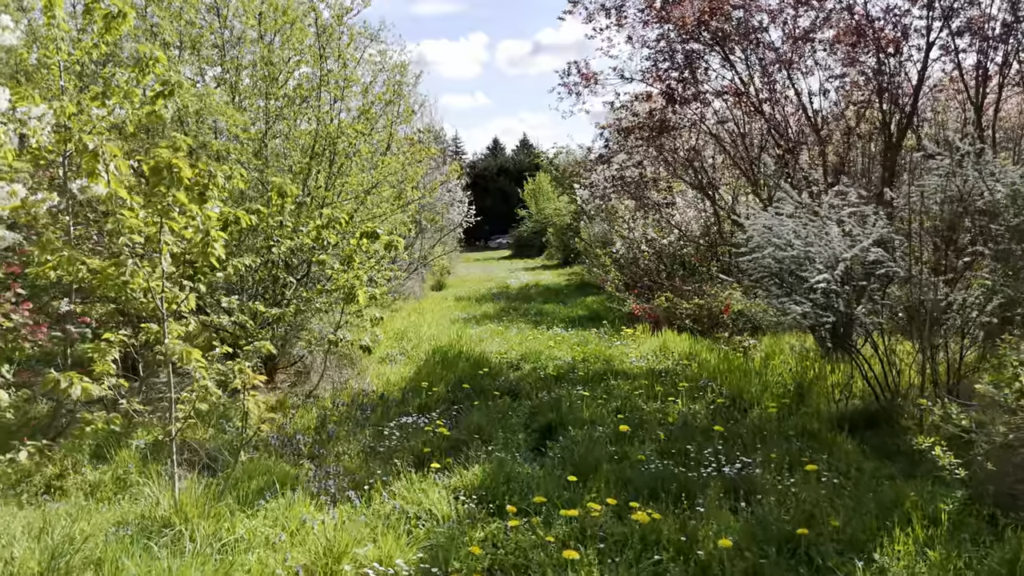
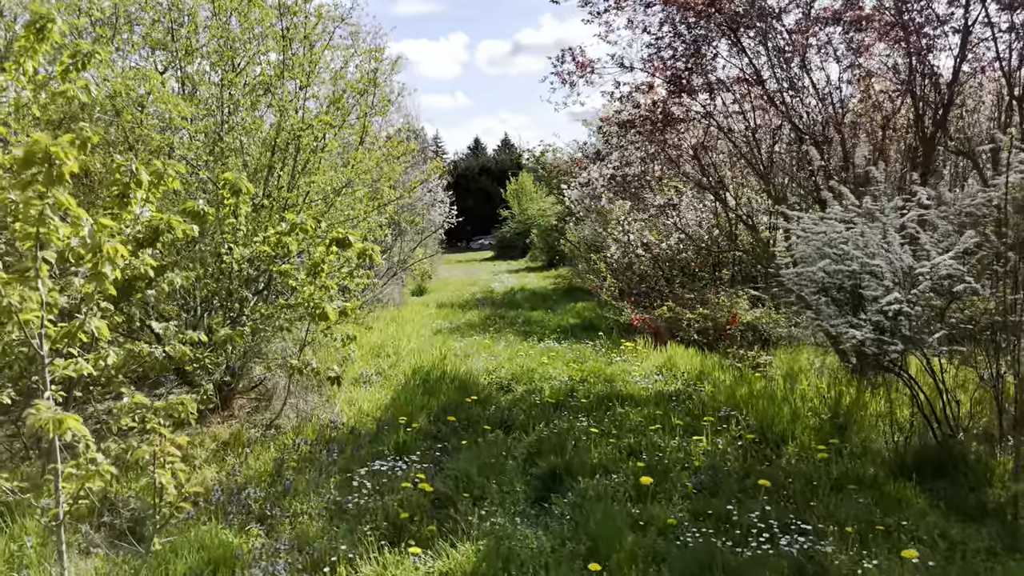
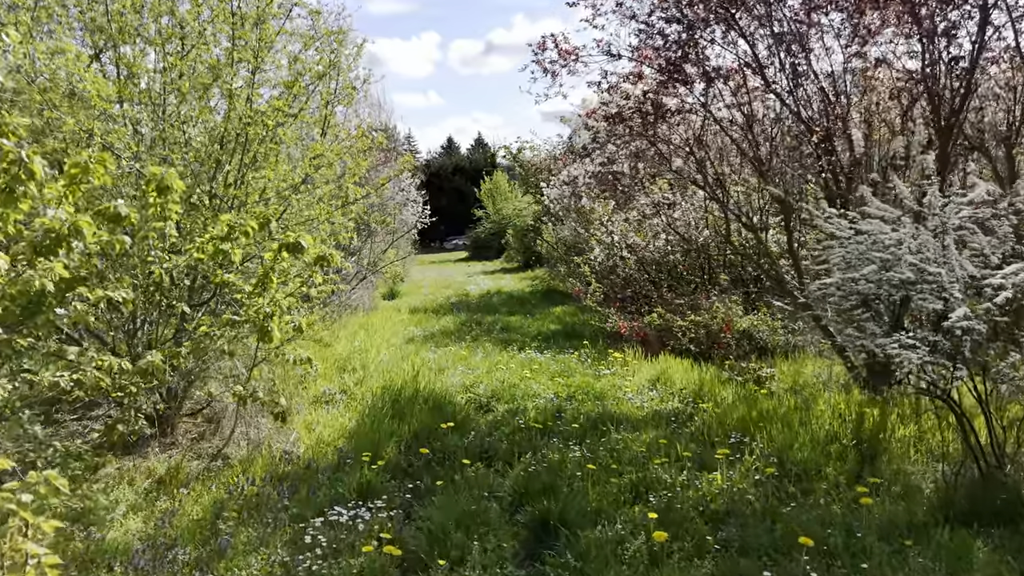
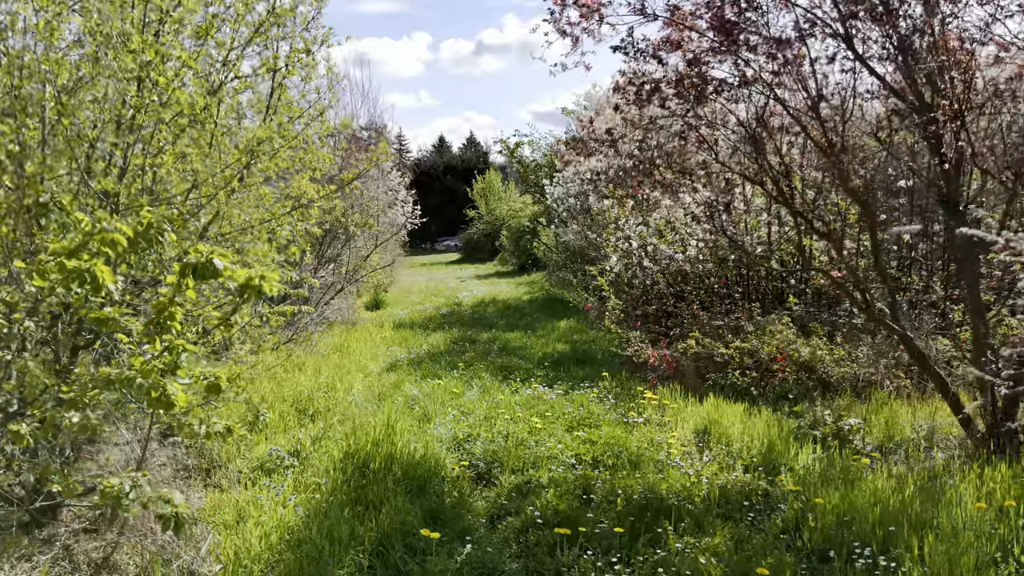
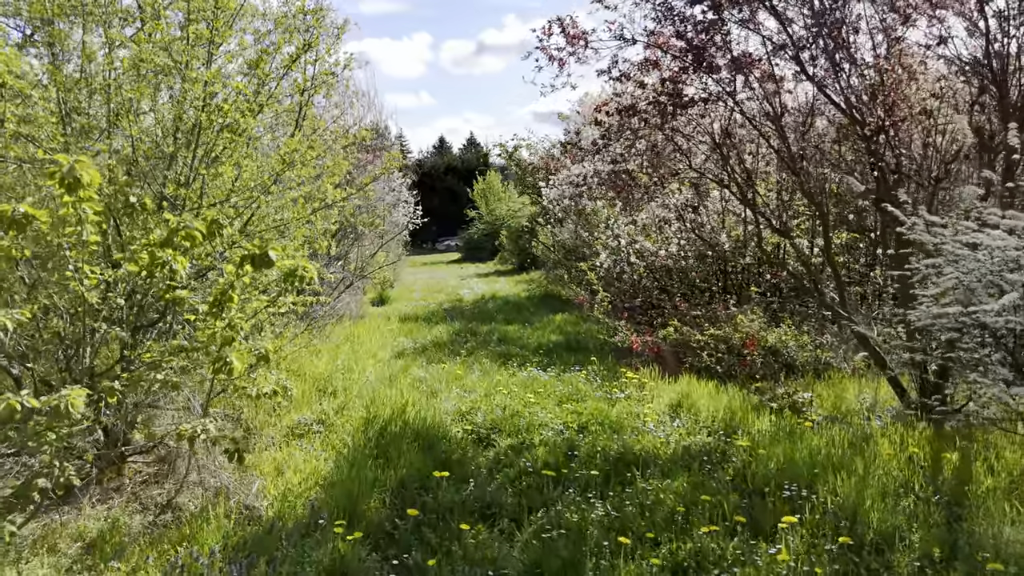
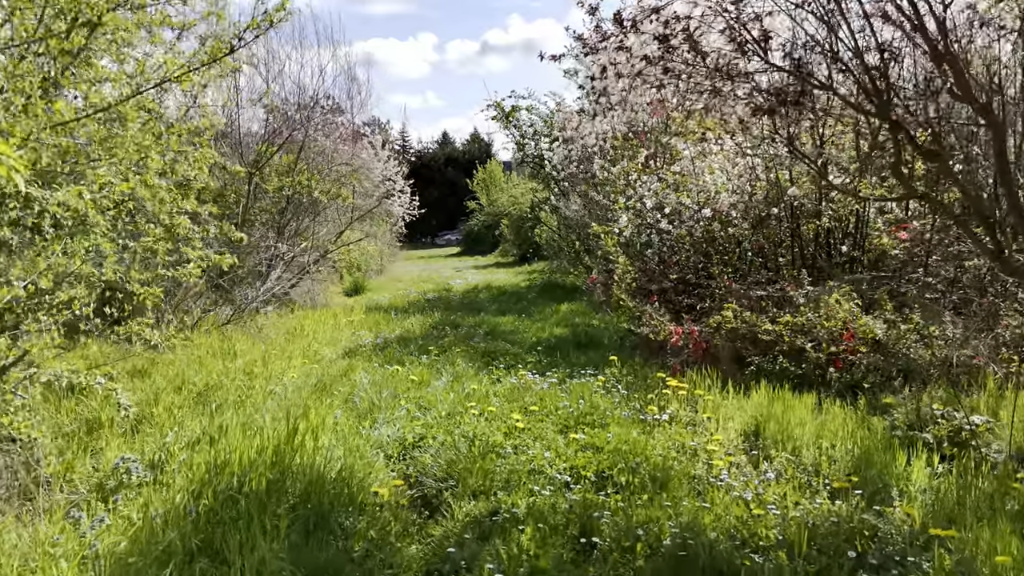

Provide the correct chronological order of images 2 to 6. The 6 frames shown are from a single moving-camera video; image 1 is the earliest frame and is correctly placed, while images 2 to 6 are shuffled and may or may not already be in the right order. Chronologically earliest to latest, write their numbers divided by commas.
2, 3, 5, 4, 6
